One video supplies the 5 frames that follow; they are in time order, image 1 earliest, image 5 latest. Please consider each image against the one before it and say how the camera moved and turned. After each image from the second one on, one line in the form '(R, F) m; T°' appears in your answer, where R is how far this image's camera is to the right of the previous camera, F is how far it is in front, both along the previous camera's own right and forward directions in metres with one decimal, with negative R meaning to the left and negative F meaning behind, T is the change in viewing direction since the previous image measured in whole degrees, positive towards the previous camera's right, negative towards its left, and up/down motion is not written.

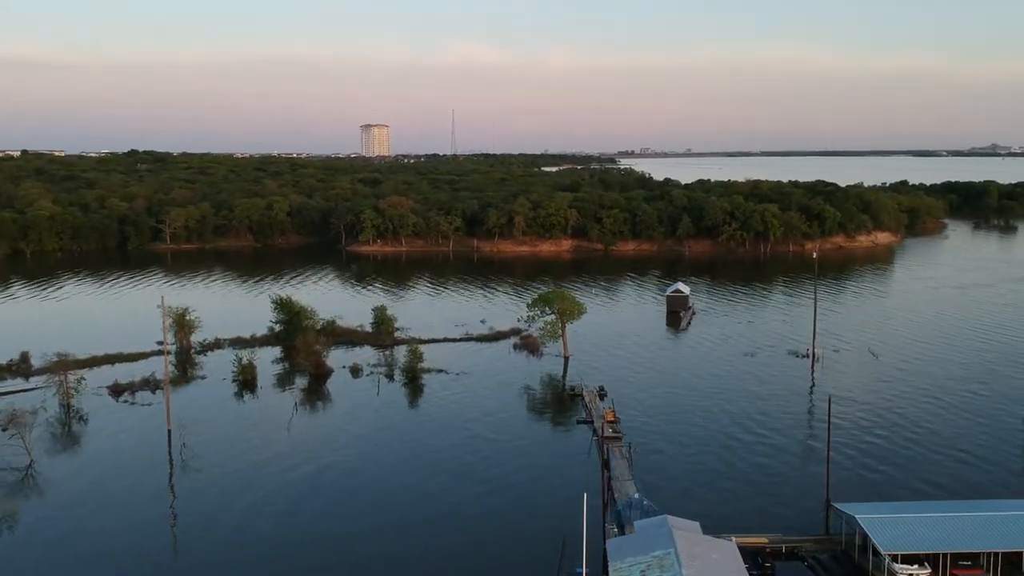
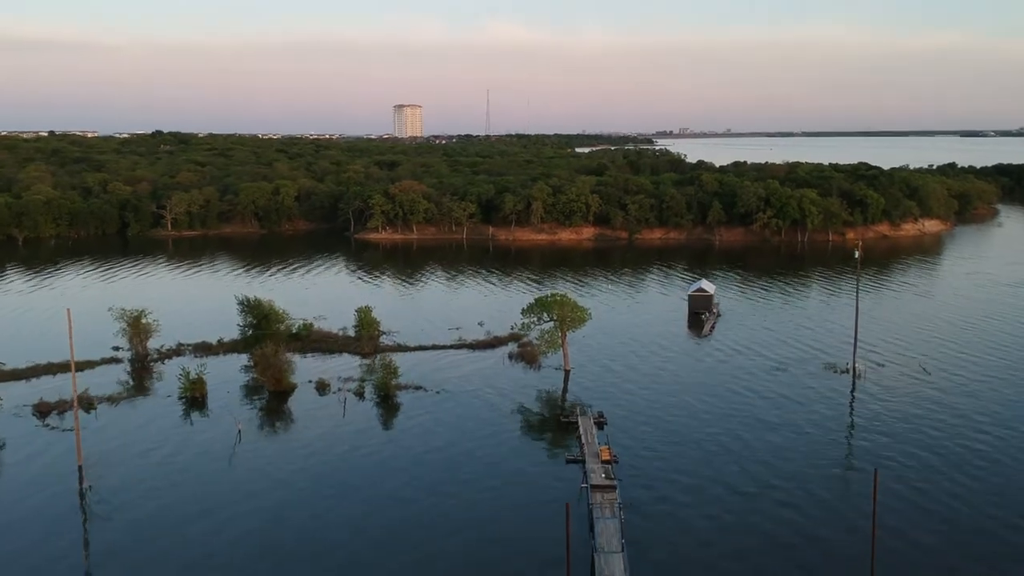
(+1.2, +4.1) m; -2°
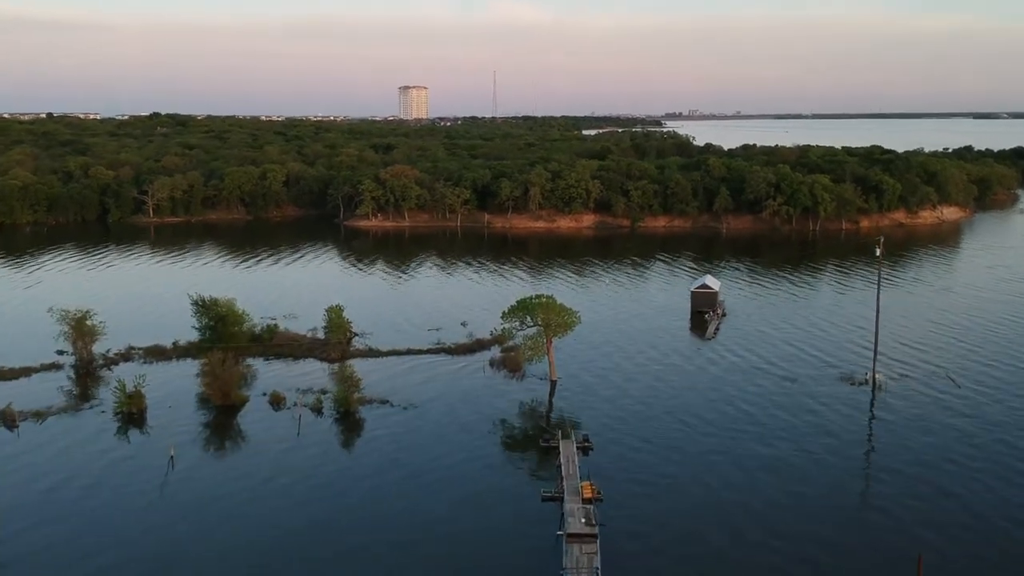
(+0.7, +2.9) m; 0°
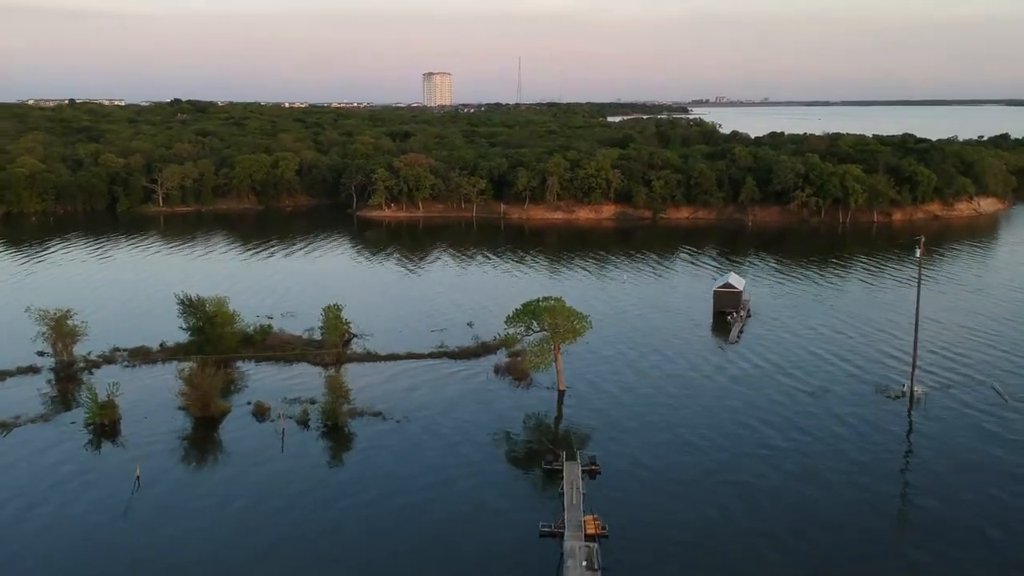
(+0.4, +1.9) m; -1°
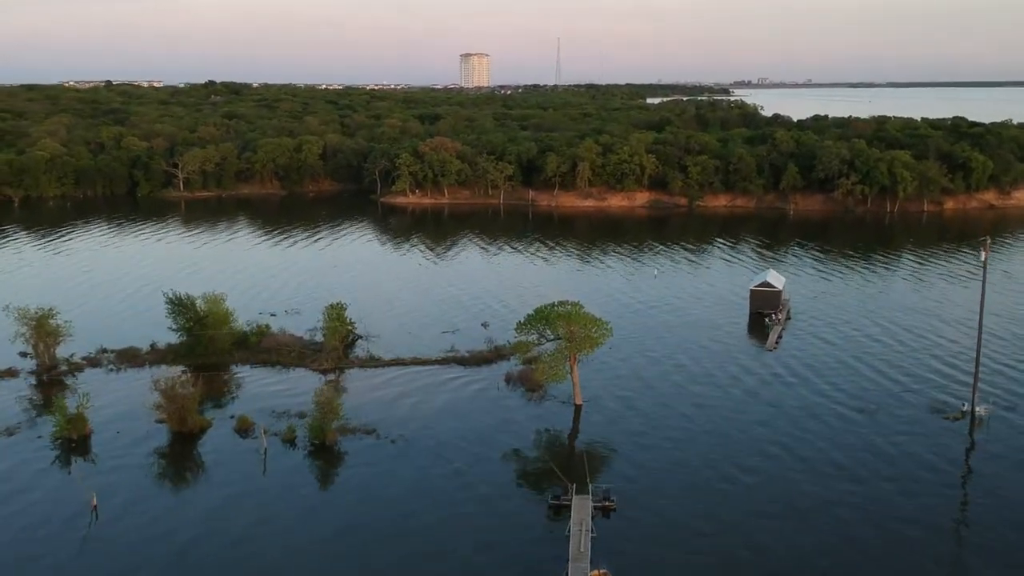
(+0.6, +2.2) m; -2°
